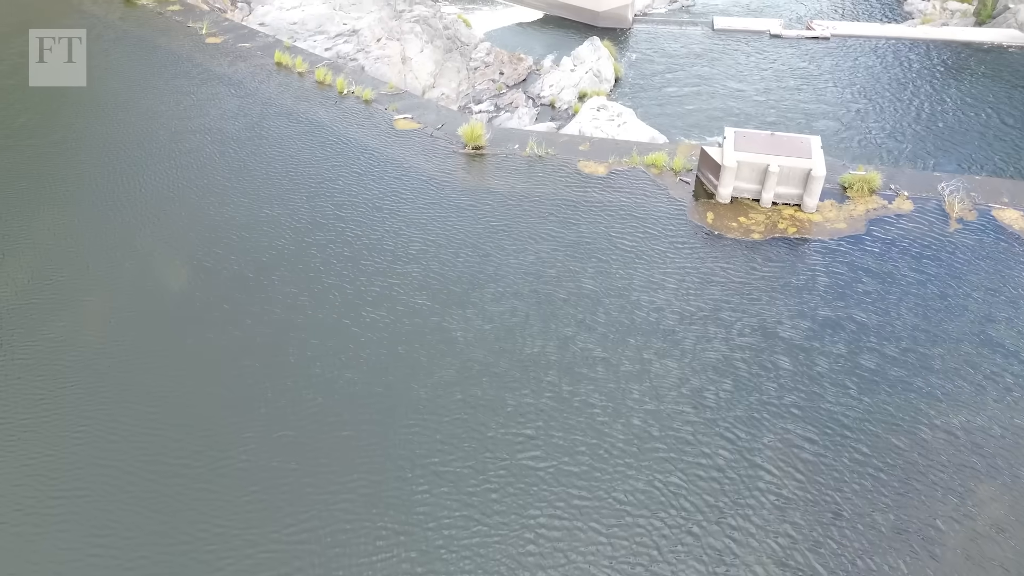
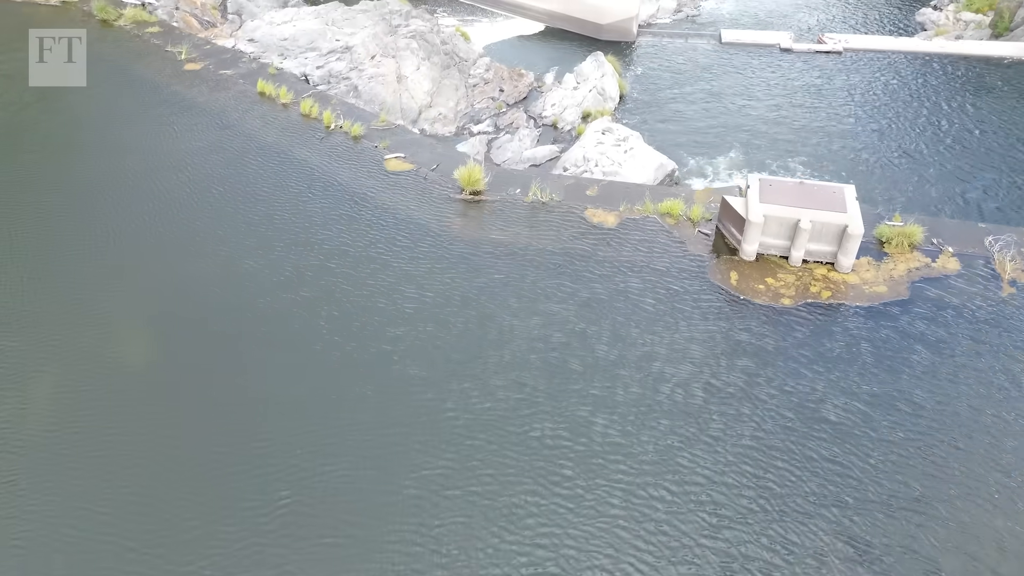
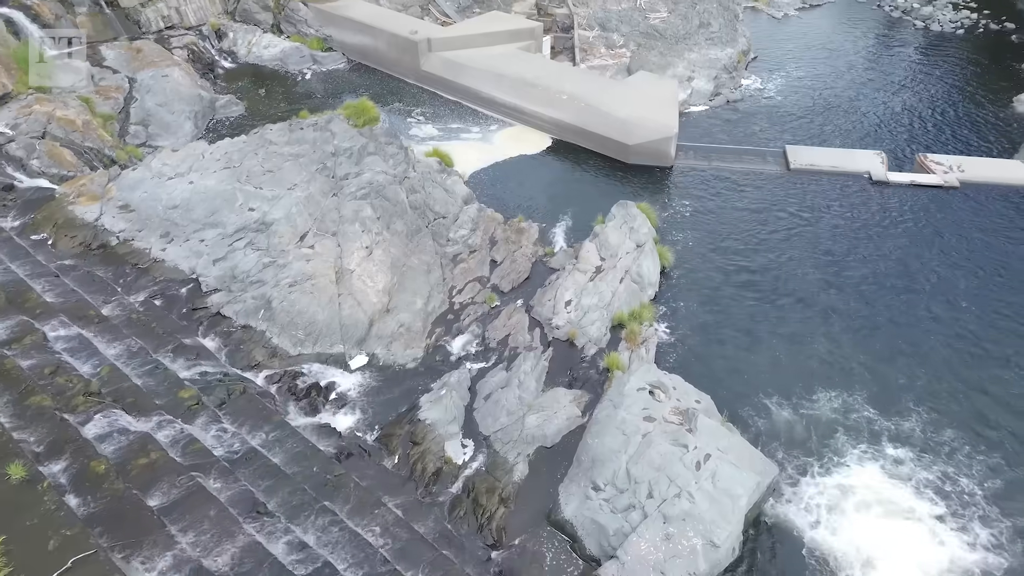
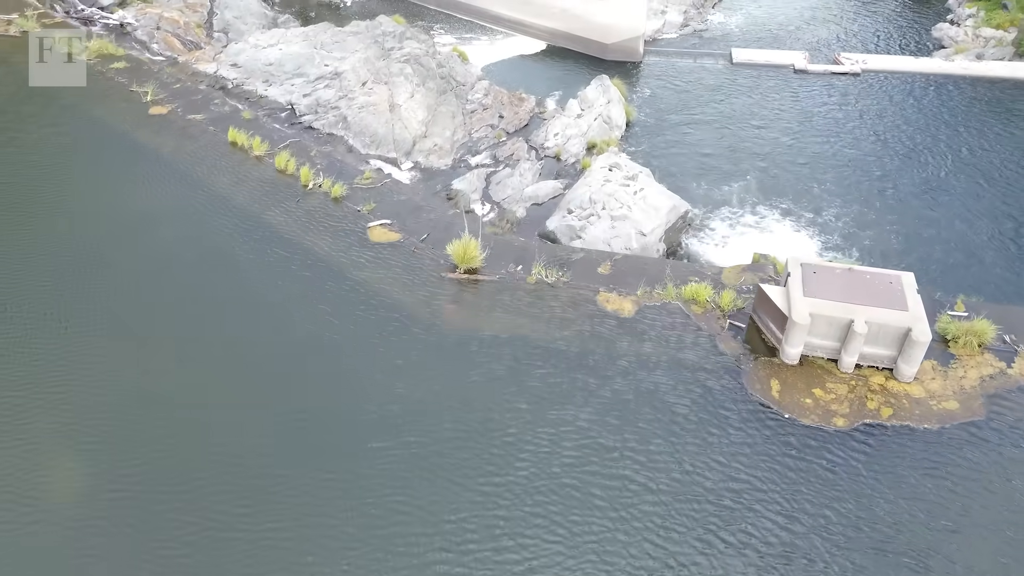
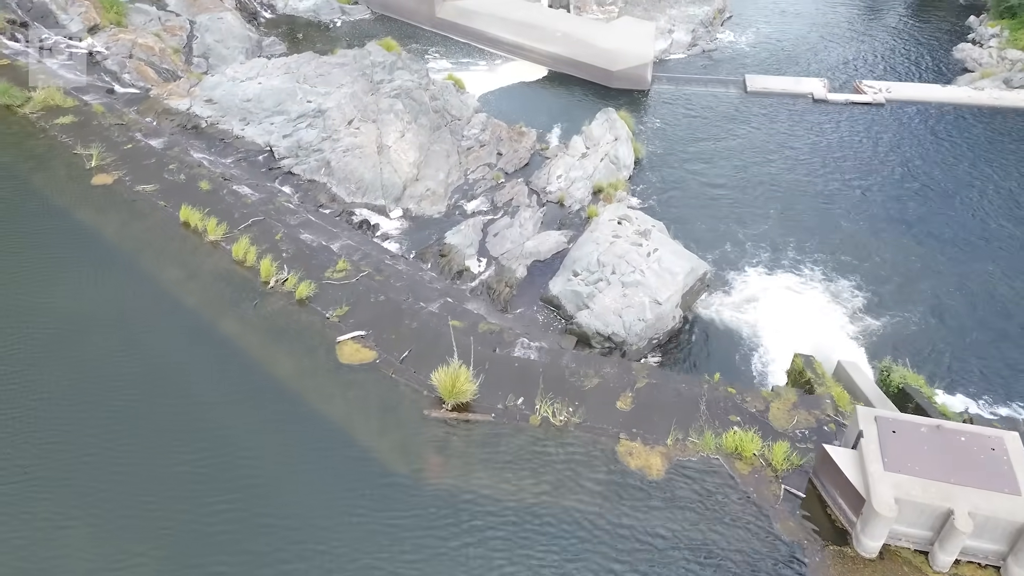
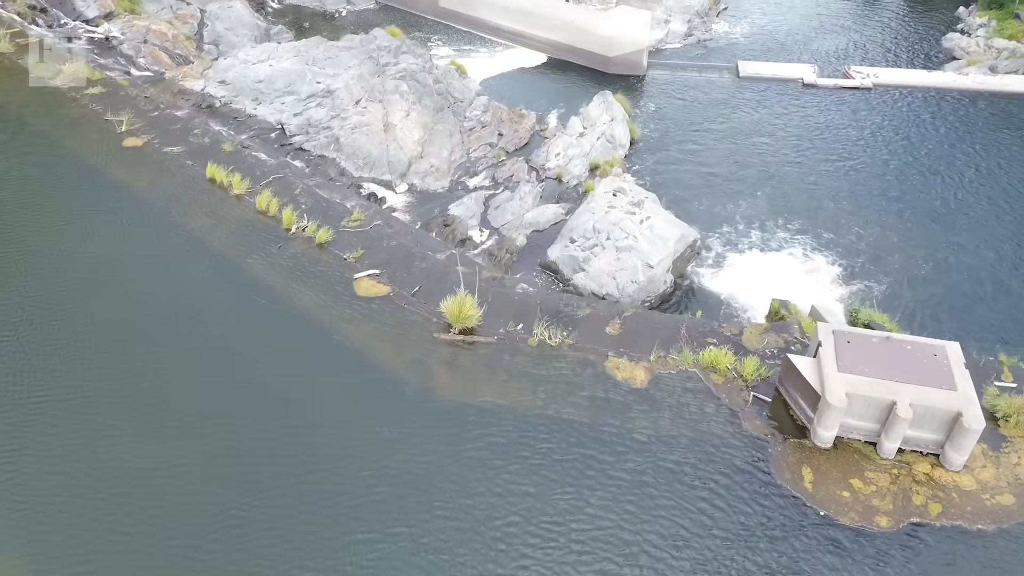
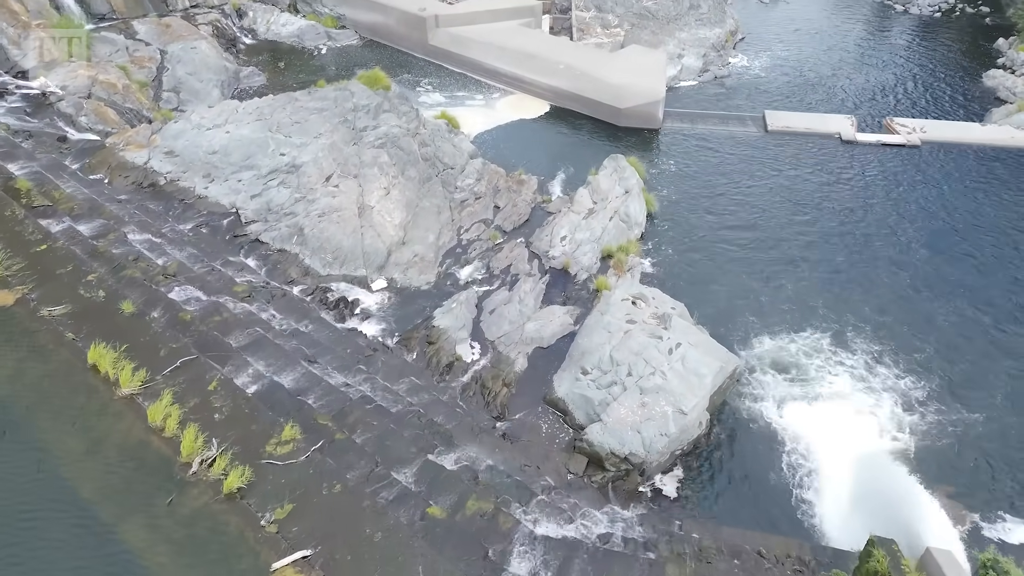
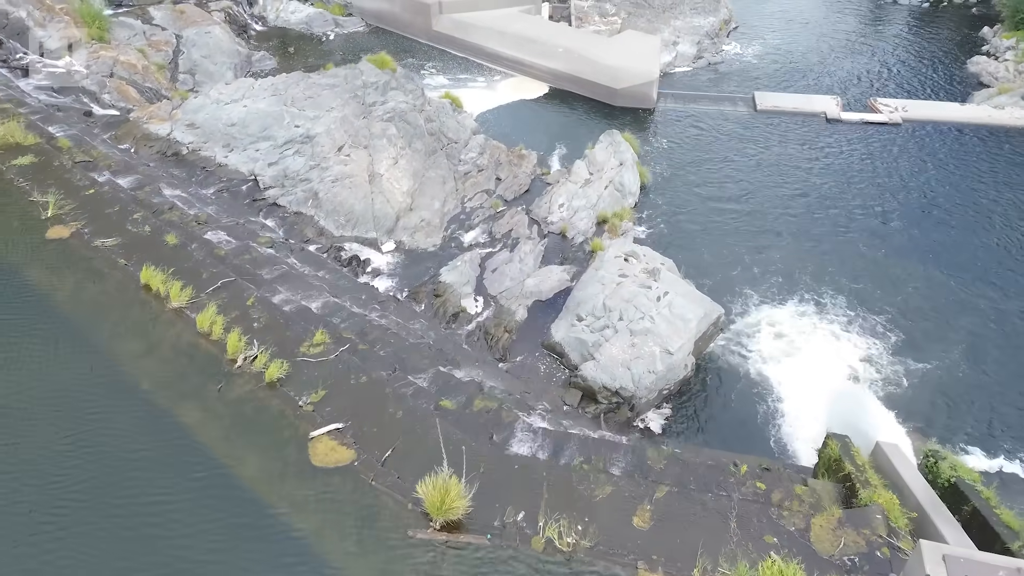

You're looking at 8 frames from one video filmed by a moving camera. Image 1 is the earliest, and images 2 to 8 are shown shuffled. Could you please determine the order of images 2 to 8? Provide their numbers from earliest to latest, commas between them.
2, 4, 6, 5, 8, 7, 3
